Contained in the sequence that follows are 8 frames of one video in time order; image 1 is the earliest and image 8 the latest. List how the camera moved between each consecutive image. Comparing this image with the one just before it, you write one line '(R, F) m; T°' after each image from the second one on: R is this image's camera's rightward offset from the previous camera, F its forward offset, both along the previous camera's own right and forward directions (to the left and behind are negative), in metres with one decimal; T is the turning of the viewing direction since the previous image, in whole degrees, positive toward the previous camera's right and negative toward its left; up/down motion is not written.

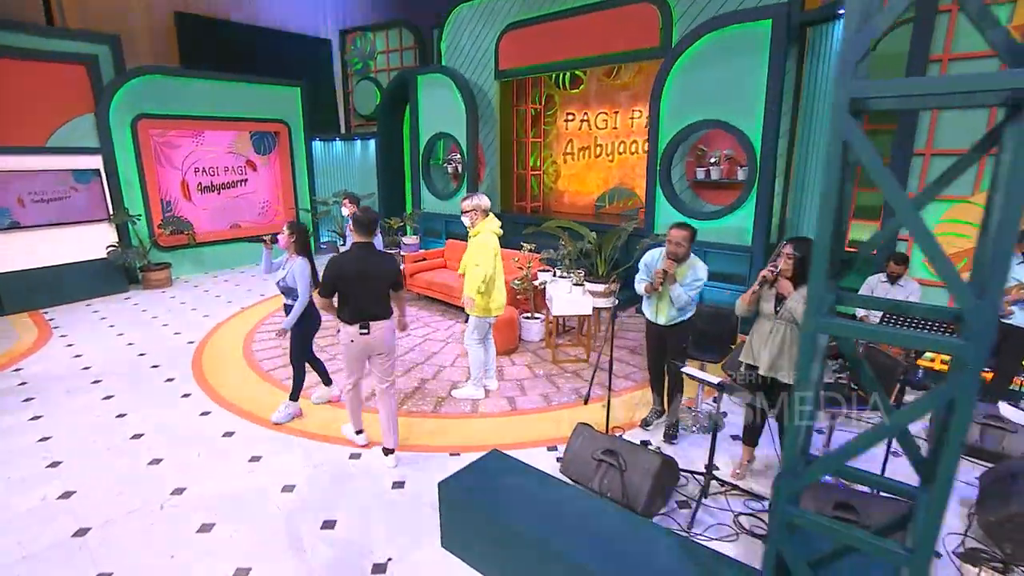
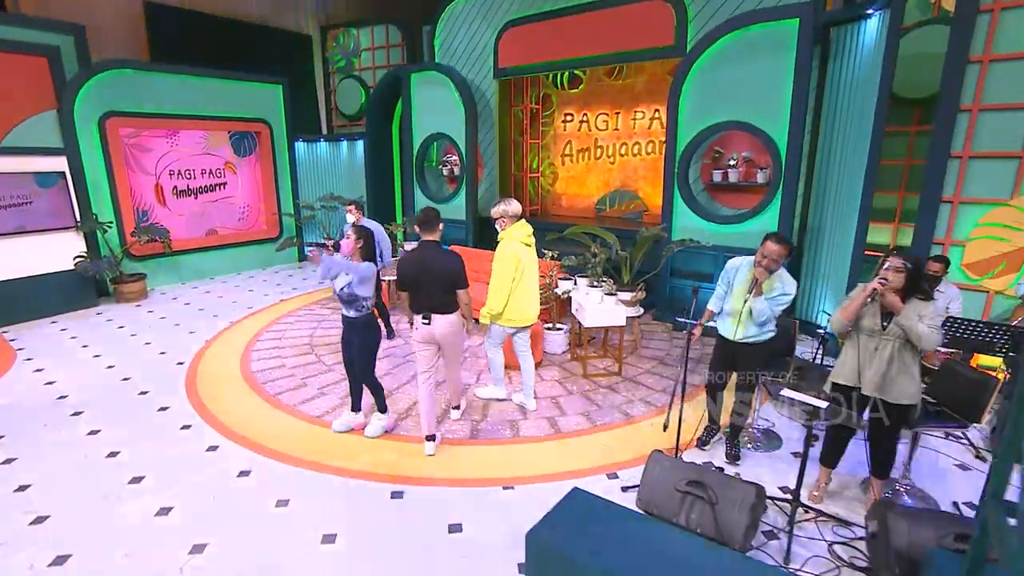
(-0.7, +0.4) m; +4°
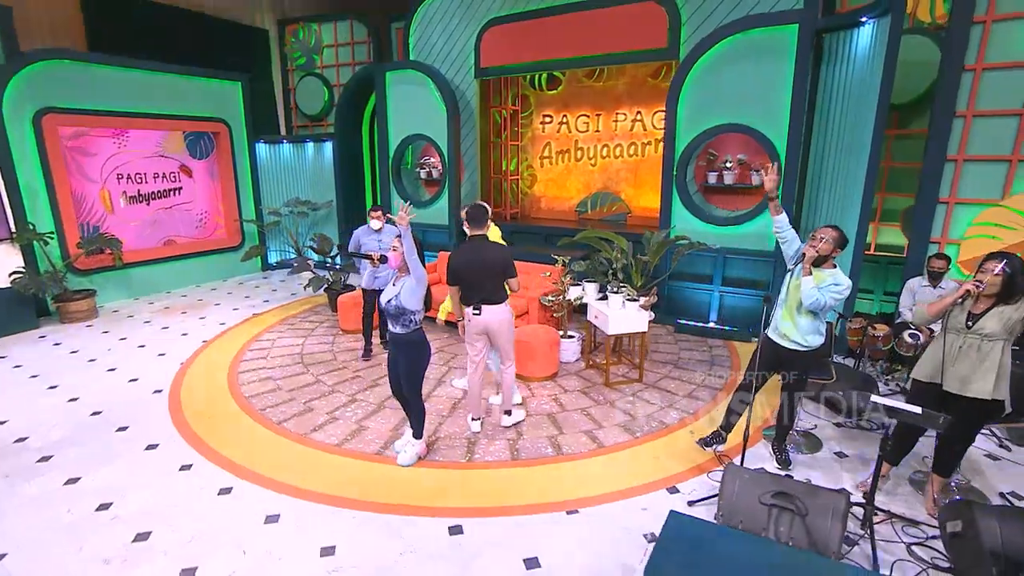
(-0.8, +0.3) m; +6°
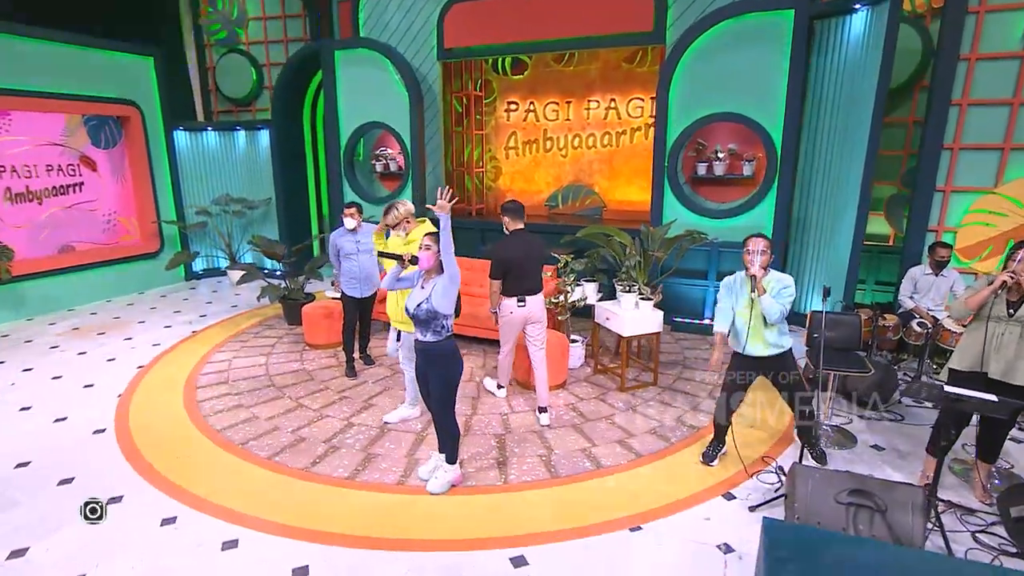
(-0.9, +0.4) m; +9°
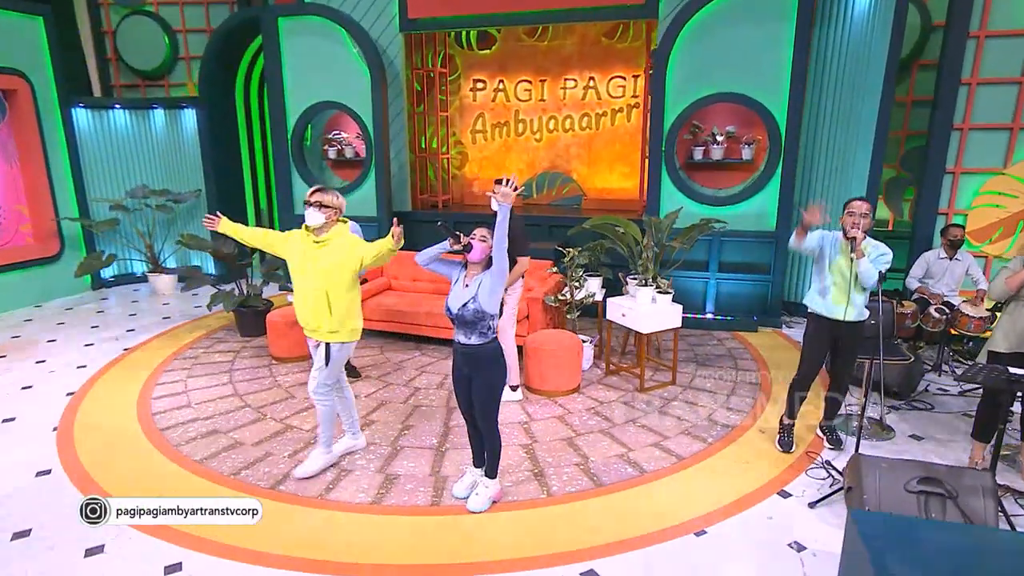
(-0.8, +0.4) m; +9°
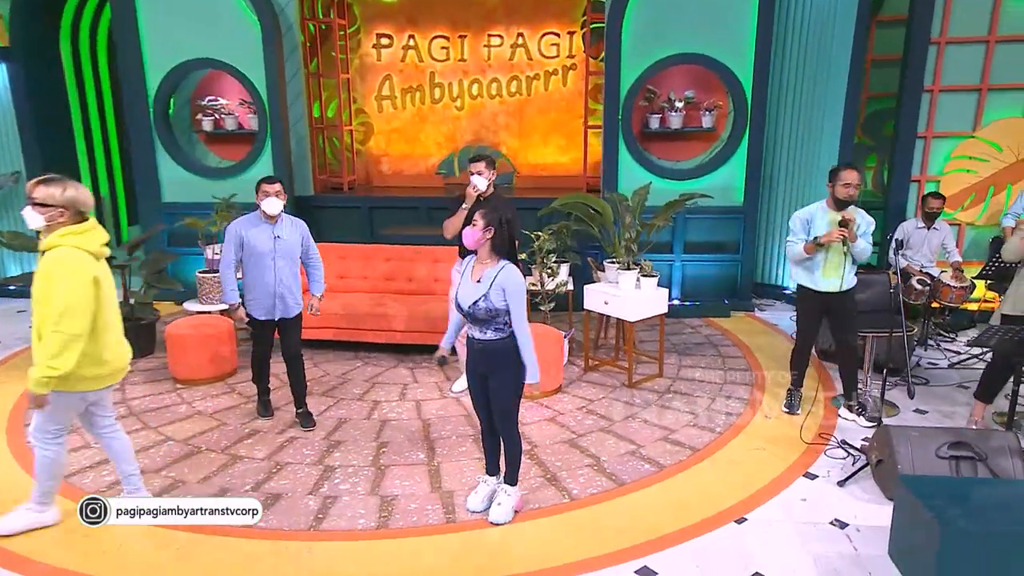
(-0.8, +0.7) m; +13°
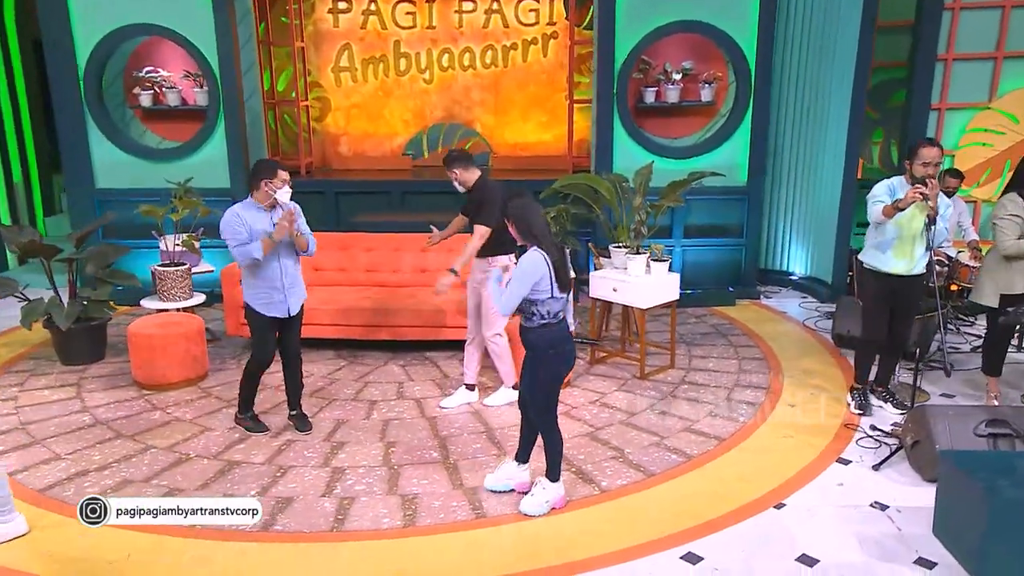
(-0.5, +0.3) m; +6°
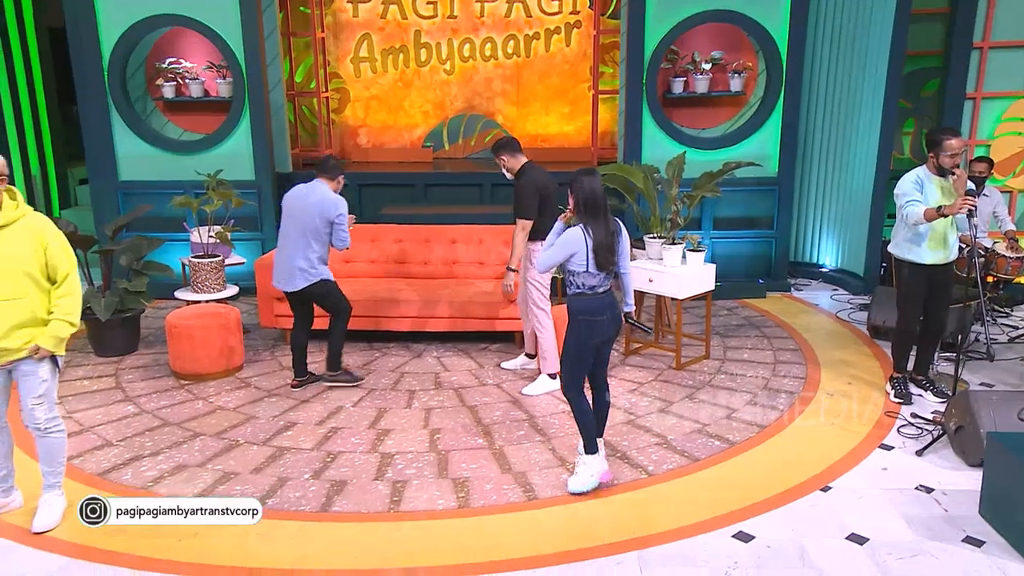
(-0.4, 0.0) m; +1°
